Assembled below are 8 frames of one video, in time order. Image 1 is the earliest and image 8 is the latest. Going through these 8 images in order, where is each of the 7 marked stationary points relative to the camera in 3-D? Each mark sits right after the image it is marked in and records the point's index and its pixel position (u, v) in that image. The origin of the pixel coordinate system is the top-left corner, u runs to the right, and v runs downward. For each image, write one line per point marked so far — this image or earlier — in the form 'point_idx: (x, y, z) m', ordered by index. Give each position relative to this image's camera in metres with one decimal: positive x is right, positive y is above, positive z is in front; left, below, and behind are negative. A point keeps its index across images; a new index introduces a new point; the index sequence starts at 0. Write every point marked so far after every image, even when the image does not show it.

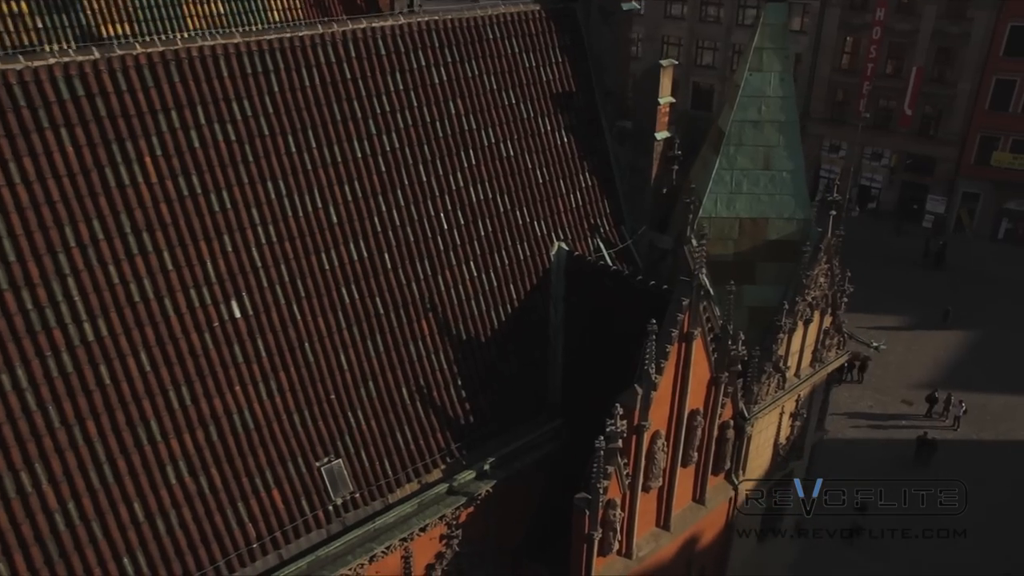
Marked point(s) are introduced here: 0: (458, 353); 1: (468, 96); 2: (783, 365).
0: (-0.8, -0.9, +12.1) m
1: (-0.7, +2.9, +12.6) m
2: (+4.6, -1.3, +14.4) m
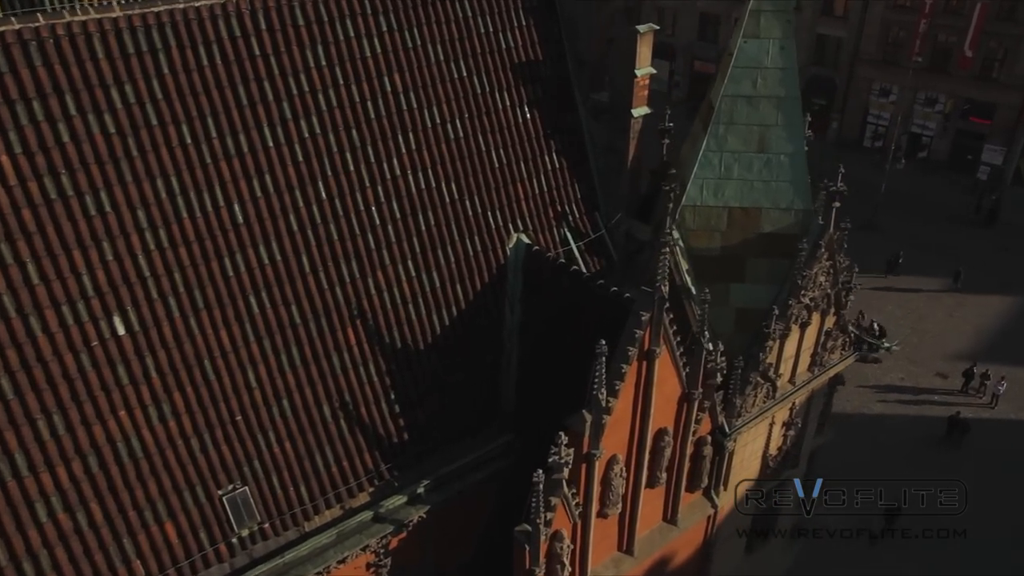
0: (-1.5, -1.0, +10.8) m
1: (-1.4, +2.8, +11.0) m
2: (+4.0, -1.3, +12.8) m
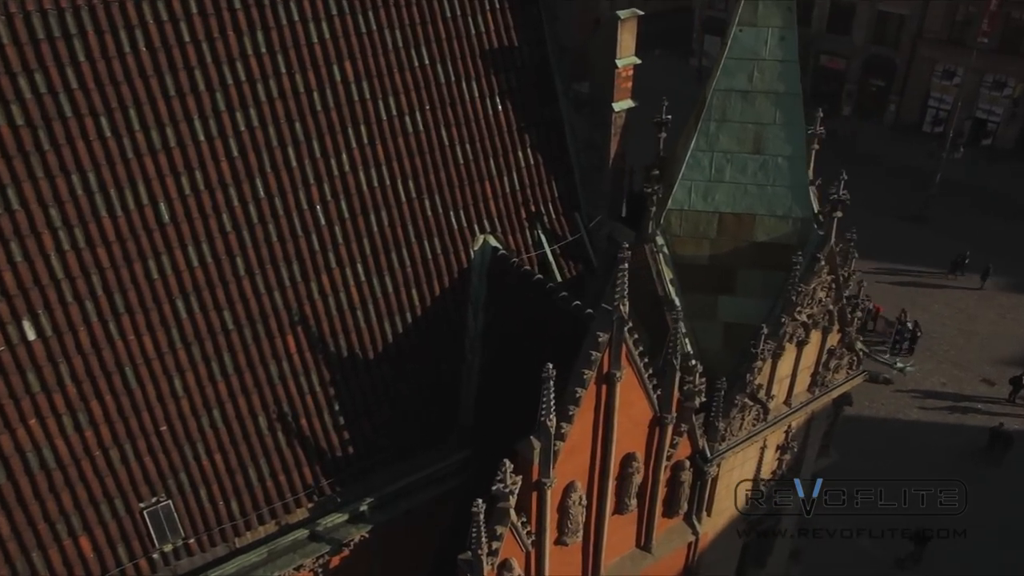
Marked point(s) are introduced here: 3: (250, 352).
0: (-2.1, -1.0, +10.1) m
1: (-1.8, +2.8, +10.1) m
2: (+3.5, -1.5, +11.7) m
3: (-3.0, -0.7, +9.6) m
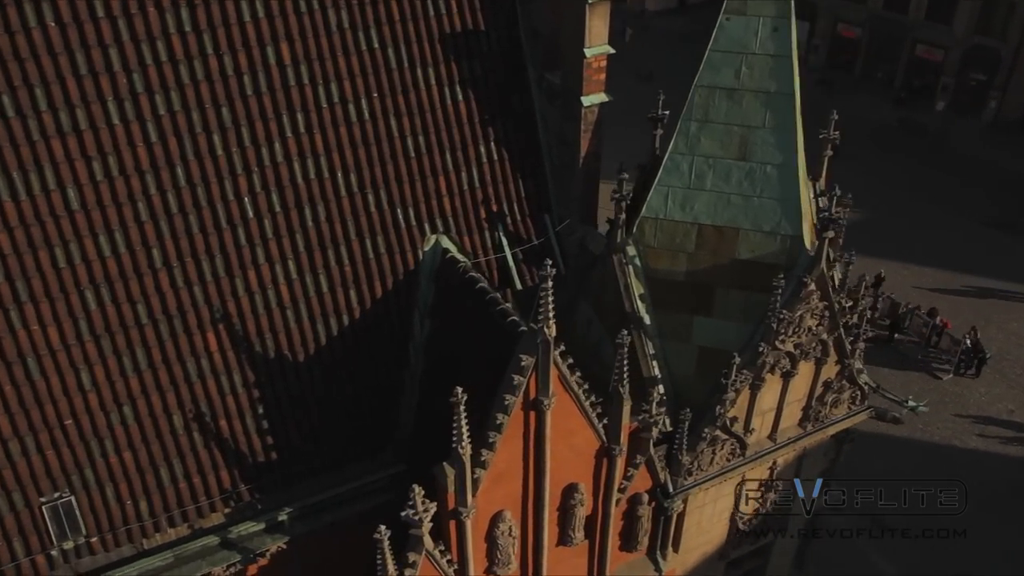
0: (-2.9, -1.0, +9.6) m
1: (-2.4, +2.8, +9.4) m
2: (+2.9, -1.8, +10.5) m
3: (-3.7, -0.6, +9.1) m
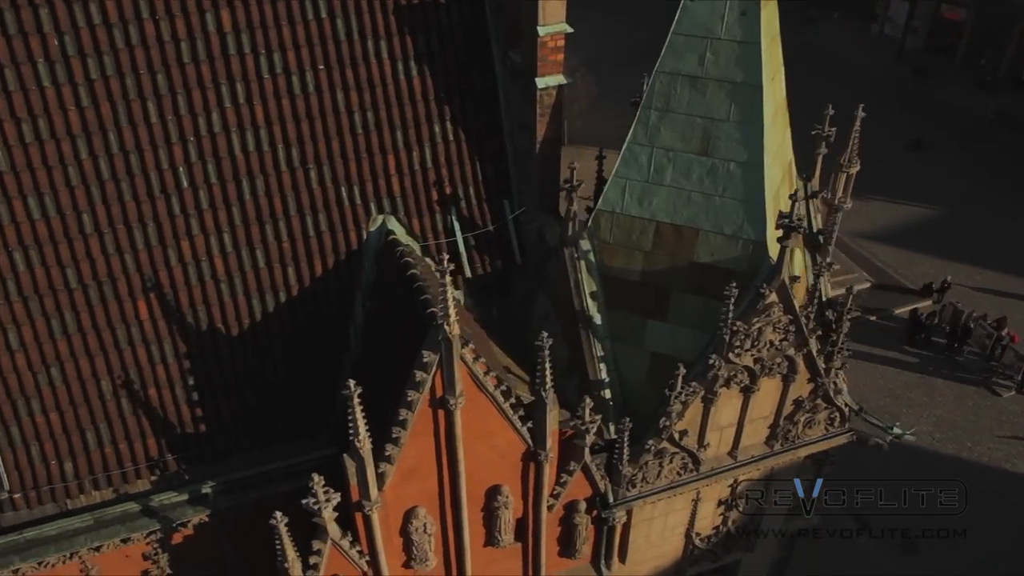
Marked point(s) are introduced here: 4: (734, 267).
0: (-3.6, -0.7, +9.5) m
1: (-2.9, +3.1, +9.1) m
2: (+2.1, -1.8, +9.9) m
3: (-4.5, -0.3, +9.1) m
4: (+2.4, +0.2, +9.1) m
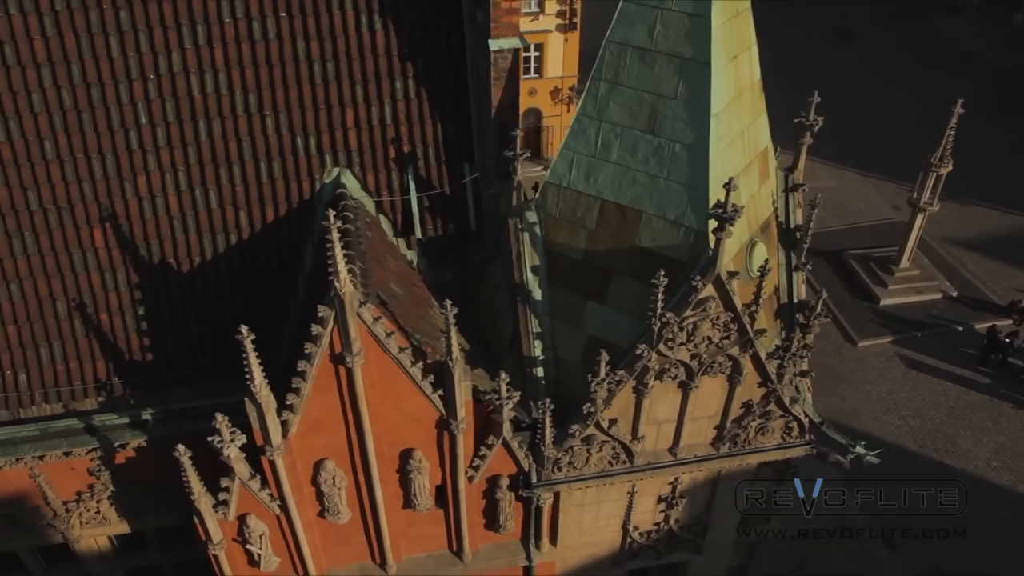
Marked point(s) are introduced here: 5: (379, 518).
0: (-4.3, +0.1, +9.8) m
1: (-3.3, +3.7, +9.2) m
2: (+1.3, -1.6, +9.5) m
3: (-5.2, +0.6, +9.6) m
4: (+1.7, +0.3, +8.6) m
5: (-1.5, -2.6, +9.6) m
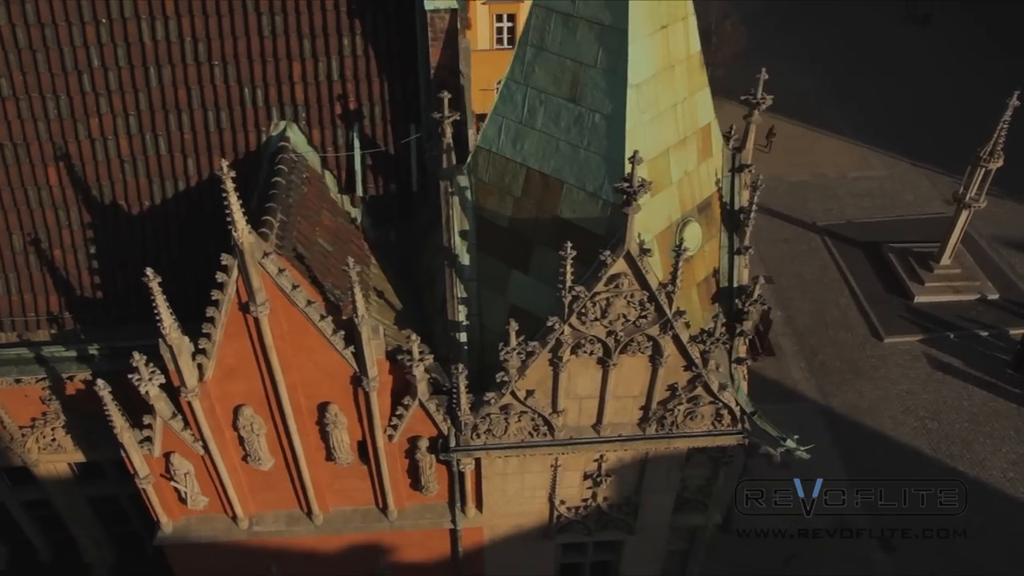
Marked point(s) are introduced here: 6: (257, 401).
0: (-5.0, +0.9, +10.2) m
1: (-3.8, +4.4, +9.3) m
2: (+0.4, -1.3, +9.4) m
3: (-5.9, +1.4, +10.0) m
4: (+0.8, +0.6, +8.4) m
5: (-2.5, -2.1, +9.8) m
6: (-2.8, -1.3, +9.2) m
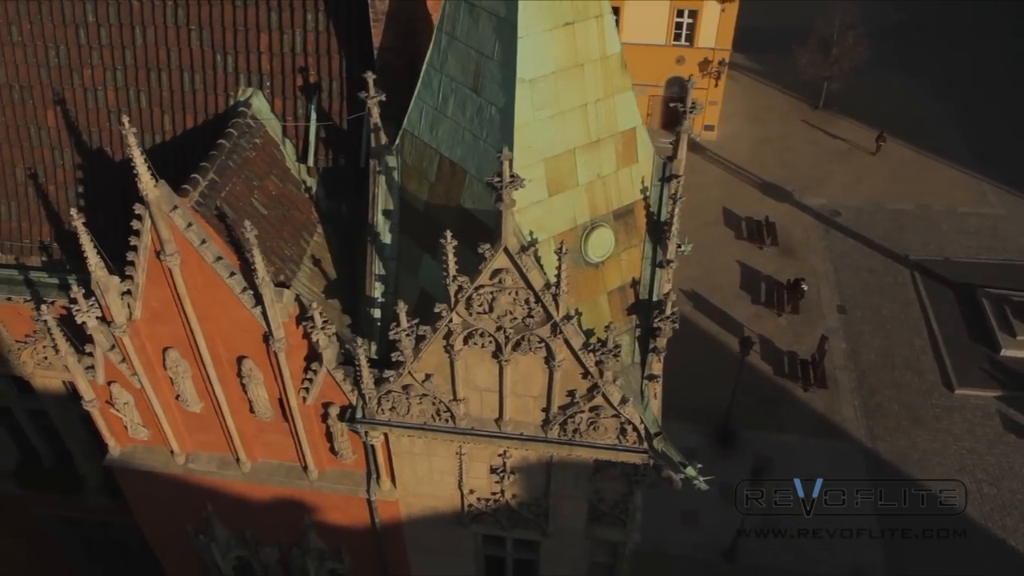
0: (-5.6, +1.7, +11.1) m
1: (-4.1, +5.0, +10.0) m
2: (-0.8, -1.2, +9.5) m
3: (-6.5, +2.3, +11.0) m
4: (-0.3, +0.7, +8.4) m
5: (-3.6, -1.6, +10.4) m
6: (-3.9, -0.7, +9.9) m
